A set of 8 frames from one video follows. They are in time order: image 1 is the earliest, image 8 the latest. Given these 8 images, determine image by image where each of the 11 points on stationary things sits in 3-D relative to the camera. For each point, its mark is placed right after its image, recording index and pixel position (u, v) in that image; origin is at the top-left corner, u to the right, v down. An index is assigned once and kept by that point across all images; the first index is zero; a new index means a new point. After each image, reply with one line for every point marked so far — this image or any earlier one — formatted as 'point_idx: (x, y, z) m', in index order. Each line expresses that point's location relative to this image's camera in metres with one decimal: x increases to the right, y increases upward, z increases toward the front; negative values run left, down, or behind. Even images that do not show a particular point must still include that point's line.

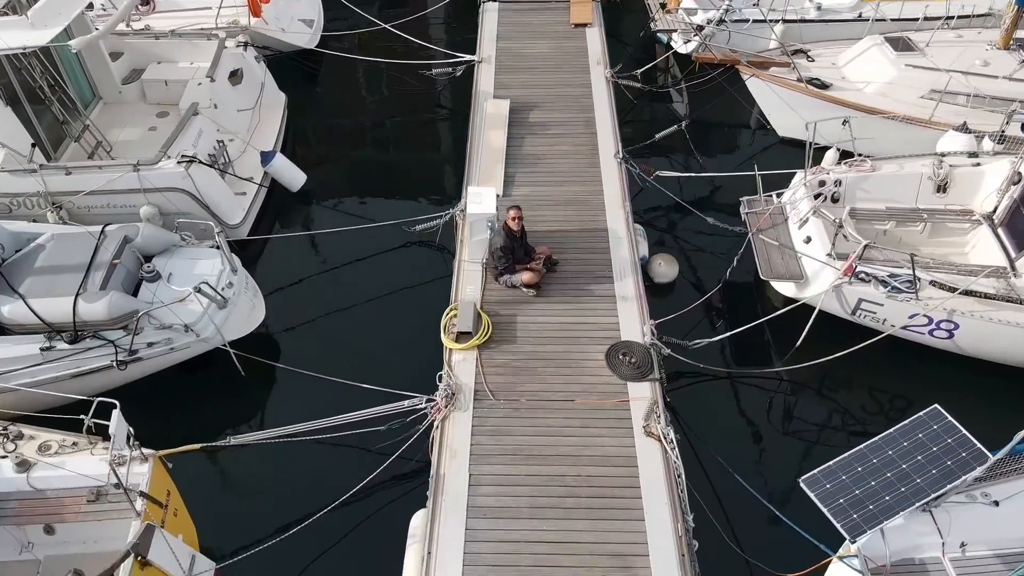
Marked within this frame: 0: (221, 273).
0: (-2.8, +0.2, +7.8) m
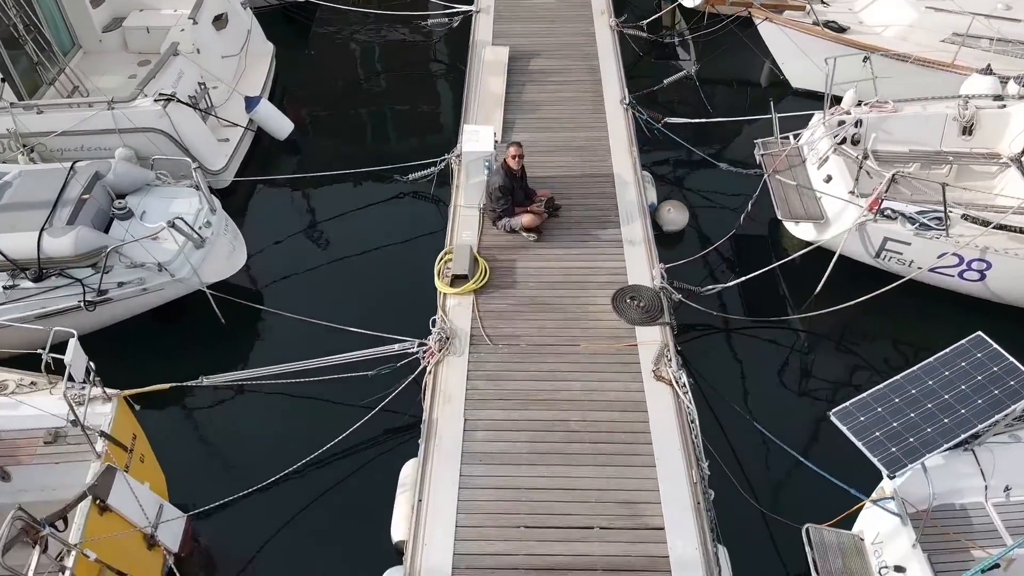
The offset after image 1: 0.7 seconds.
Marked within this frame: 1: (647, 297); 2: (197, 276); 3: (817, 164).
0: (-2.9, +0.7, +7.3) m
1: (+1.1, -0.1, +6.6) m
2: (-2.7, +0.1, +7.0) m
3: (+2.9, +1.2, +7.6) m
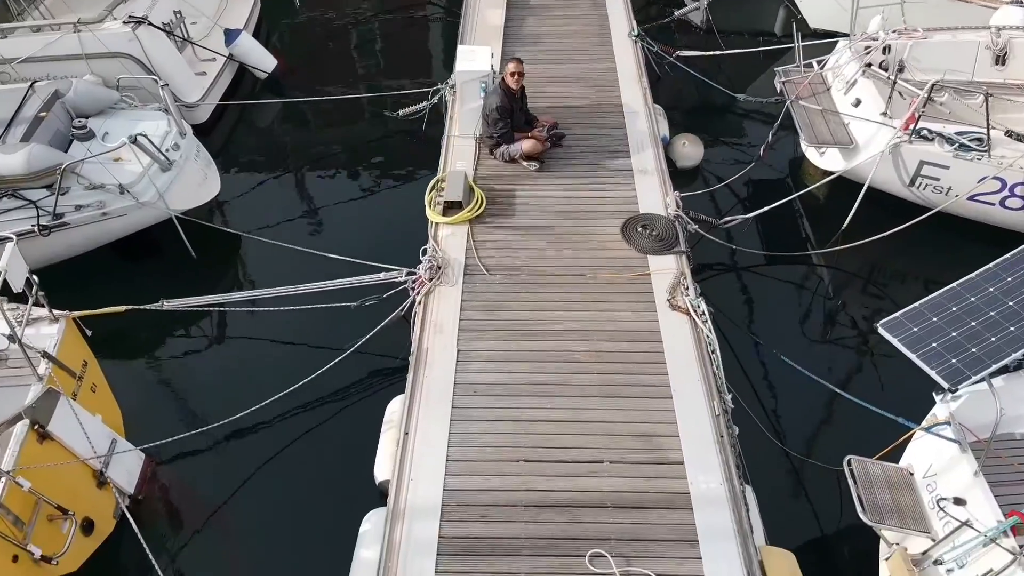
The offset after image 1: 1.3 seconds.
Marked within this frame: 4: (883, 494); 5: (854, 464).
0: (-2.9, +1.3, +6.7) m
1: (+1.1, +0.5, +6.0) m
2: (-2.8, +0.7, +6.3) m
3: (+2.9, +1.7, +7.0) m
4: (+1.9, -1.1, +4.2) m
5: (+1.8, -0.9, +4.3) m
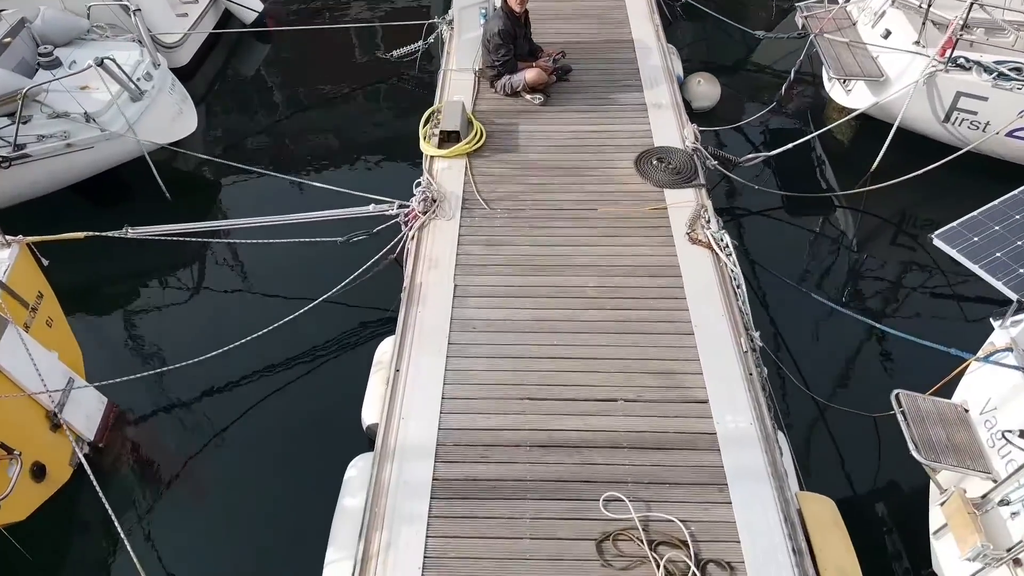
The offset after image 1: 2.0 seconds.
0: (-2.8, +1.7, +6.2) m
1: (+1.1, +0.9, +5.5) m
2: (-2.7, +1.1, +5.8) m
3: (+2.9, +2.1, +6.5) m
4: (+2.0, -0.7, +3.7) m
5: (+1.8, -0.5, +3.8) m
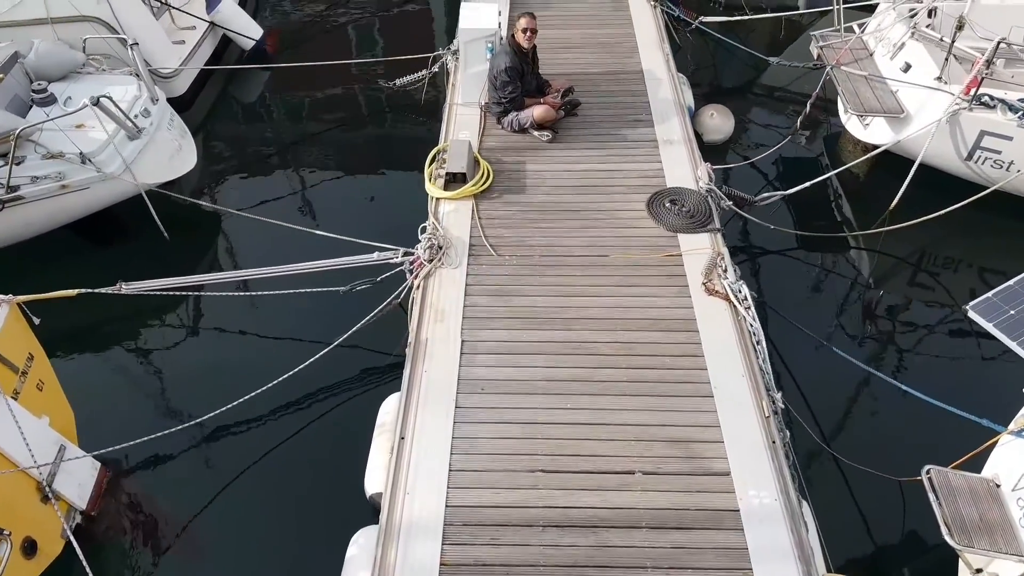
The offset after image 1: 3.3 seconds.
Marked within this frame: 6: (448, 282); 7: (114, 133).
0: (-2.8, +1.4, +6.0) m
1: (+1.2, +0.6, +5.3) m
2: (-2.7, +0.8, +5.6) m
3: (+3.0, +1.8, +6.3) m
4: (+2.0, -1.0, +3.5) m
5: (+1.9, -0.8, +3.6) m
6: (-0.4, 0.0, +4.9) m
7: (-2.8, +1.1, +5.7) m
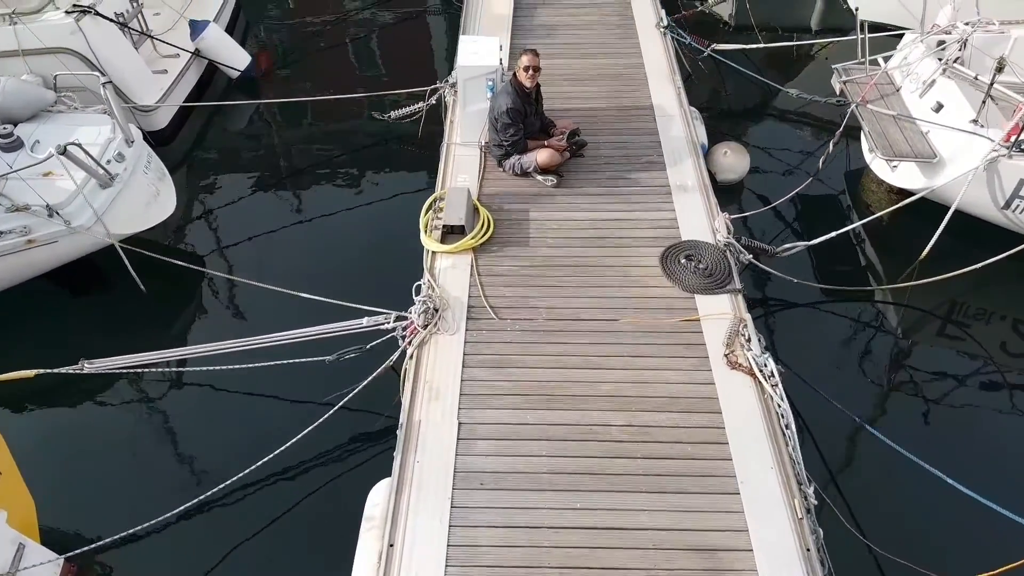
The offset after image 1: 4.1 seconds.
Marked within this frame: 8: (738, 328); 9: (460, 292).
0: (-2.8, +1.0, +5.5) m
1: (+1.2, +0.2, +4.9) m
2: (-2.7, +0.4, +5.2) m
3: (+3.0, +1.4, +5.9) m
4: (+2.0, -1.3, +3.1) m
5: (+1.9, -1.2, +3.2) m
6: (-0.4, -0.4, +4.4) m
7: (-2.8, +0.7, +5.2) m
8: (+1.2, -0.2, +4.4) m
9: (-0.3, 0.0, +4.8) m
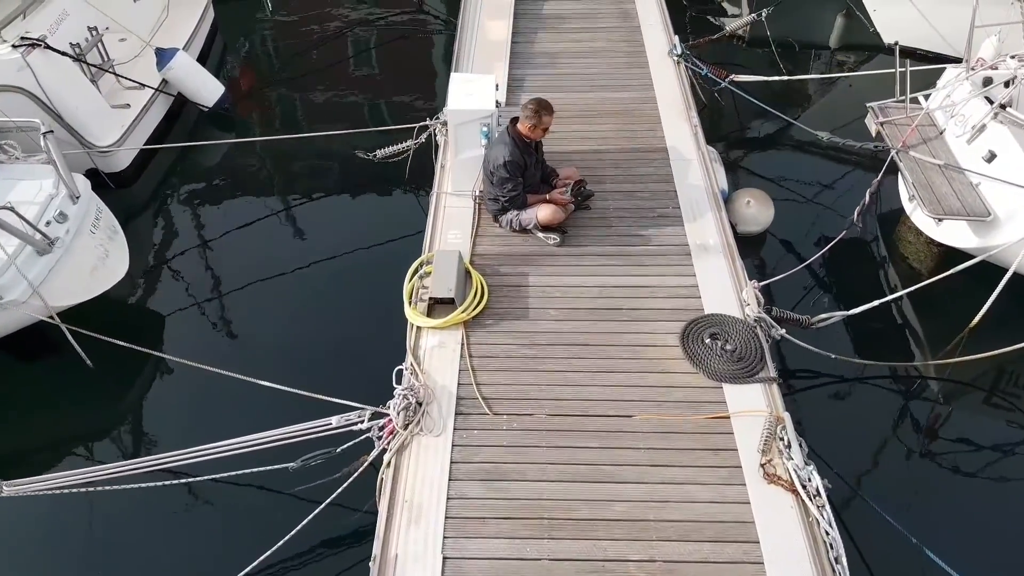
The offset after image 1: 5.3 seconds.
0: (-2.8, +0.5, +4.9) m
1: (+1.2, -0.2, +4.2) m
2: (-2.7, -0.1, +4.6) m
3: (+3.0, +1.0, +5.2) m
4: (+2.0, -1.8, +2.4) m
5: (+1.9, -1.6, +2.5) m
6: (-0.4, -0.8, +3.8) m
7: (-2.8, +0.2, +4.6) m
8: (+1.2, -0.7, +3.7) m
9: (-0.3, -0.5, +4.1) m
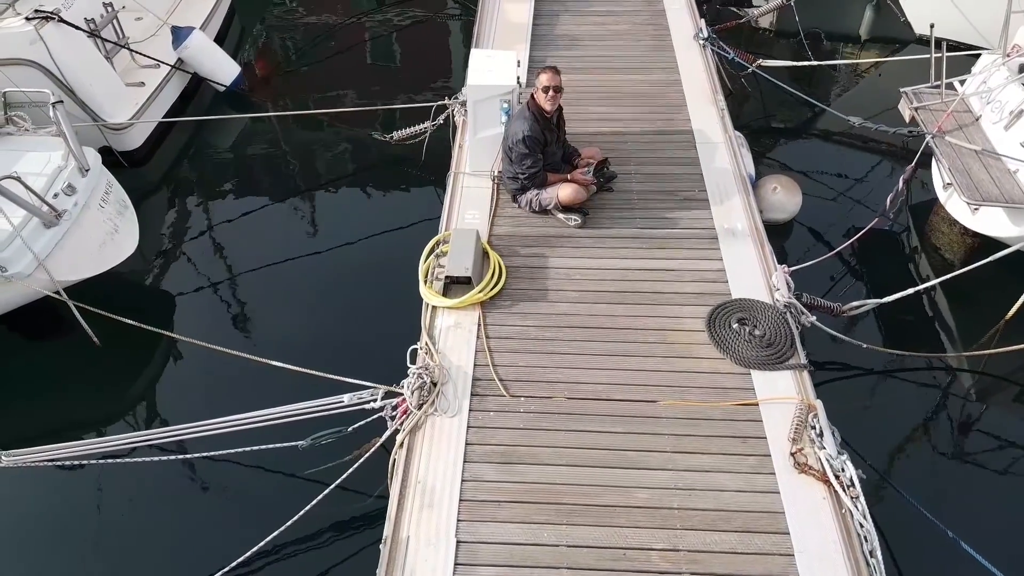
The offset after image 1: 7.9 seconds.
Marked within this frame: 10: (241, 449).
0: (-2.7, +0.7, +4.8) m
1: (+1.3, -0.2, +4.0) m
2: (-2.6, +0.1, +4.4) m
3: (+3.1, +1.1, +5.0) m
4: (+2.0, -1.7, +2.2) m
5: (+1.9, -1.6, +2.3) m
6: (-0.3, -0.7, +3.6) m
7: (-2.7, +0.4, +4.5) m
8: (+1.3, -0.6, +3.5) m
9: (-0.2, -0.4, +4.0) m
10: (-1.6, -1.0, +4.7) m
